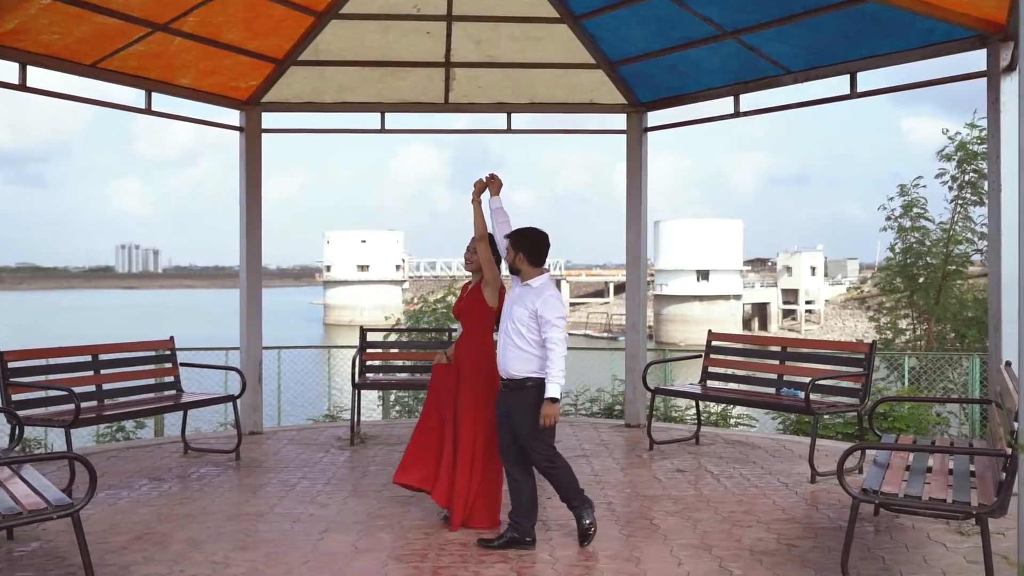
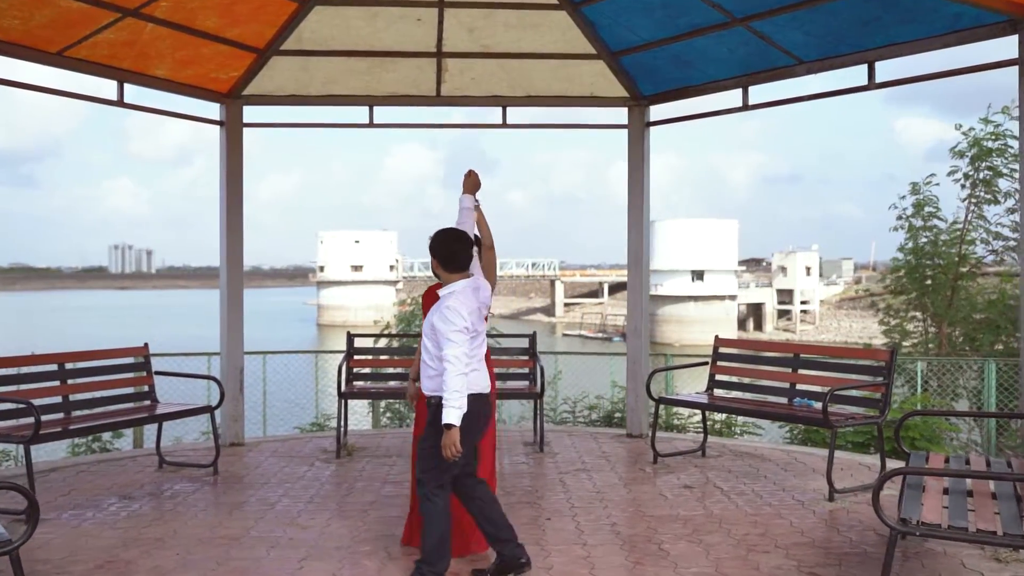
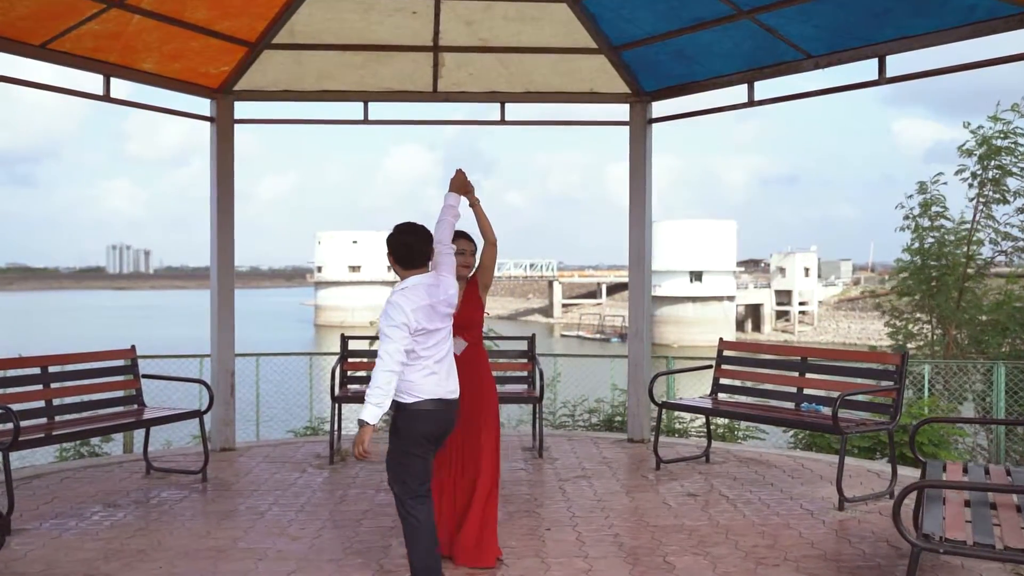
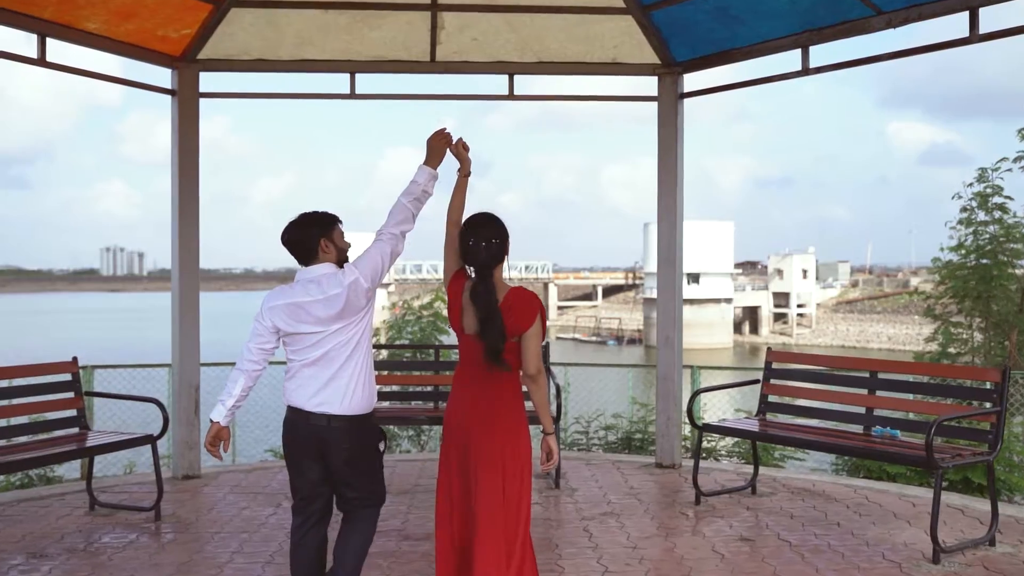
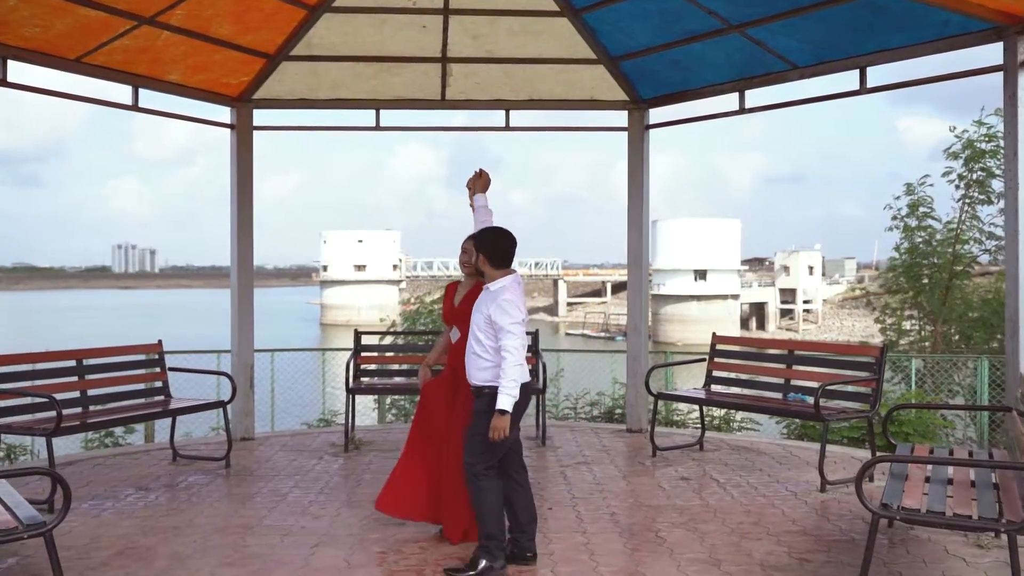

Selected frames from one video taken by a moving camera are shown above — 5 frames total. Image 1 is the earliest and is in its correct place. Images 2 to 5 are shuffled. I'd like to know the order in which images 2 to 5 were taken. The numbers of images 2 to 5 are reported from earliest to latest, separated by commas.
5, 2, 3, 4
